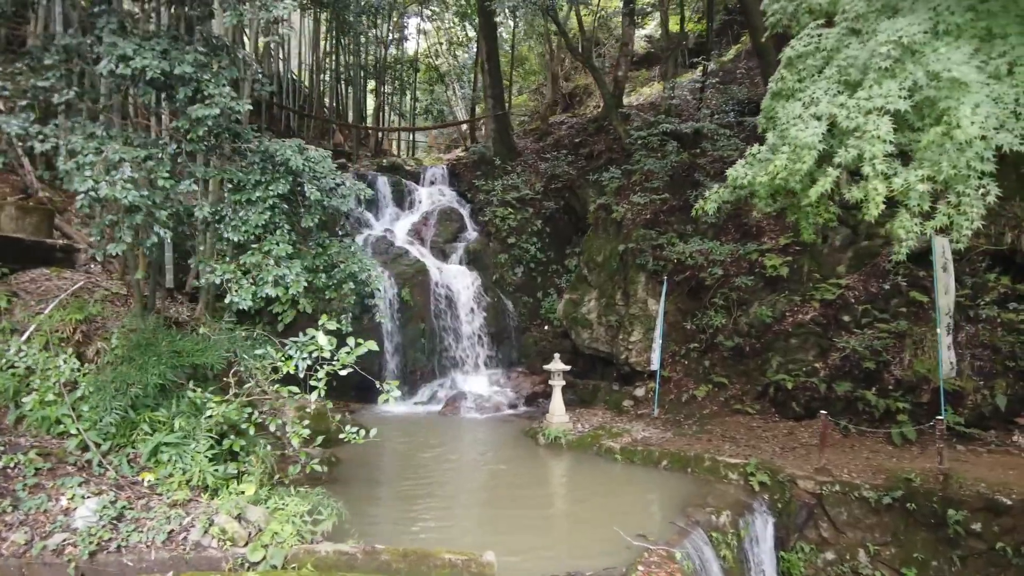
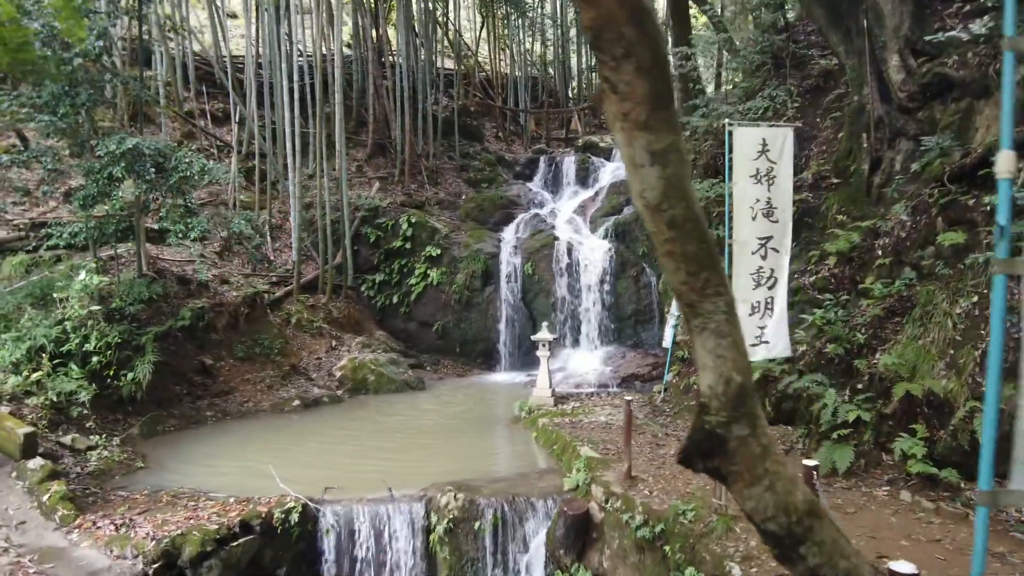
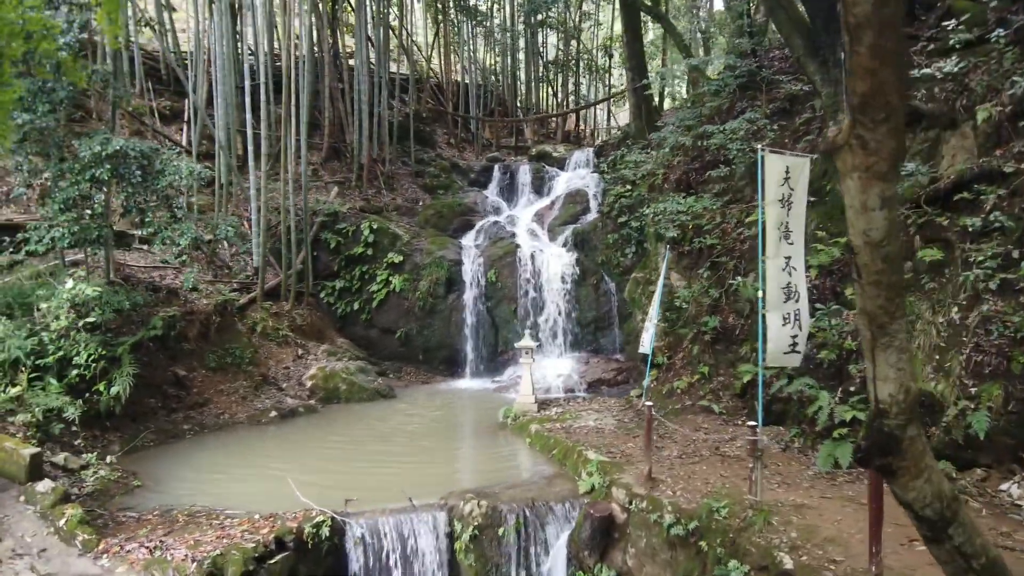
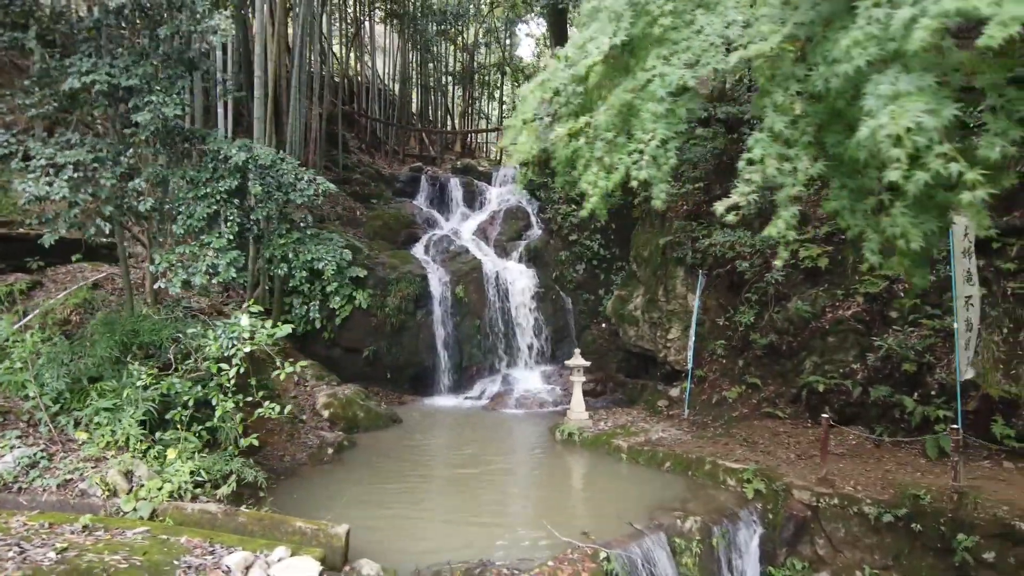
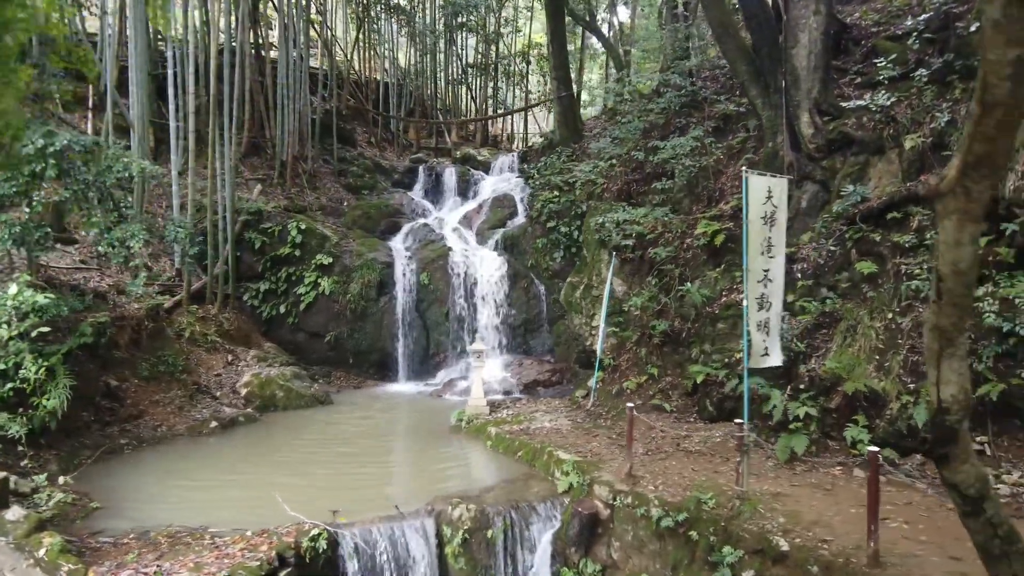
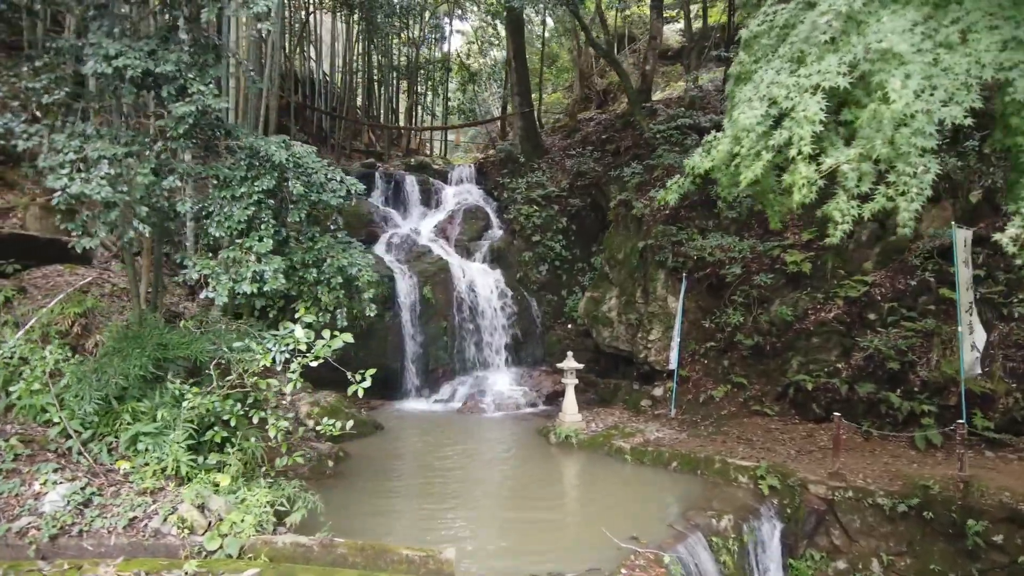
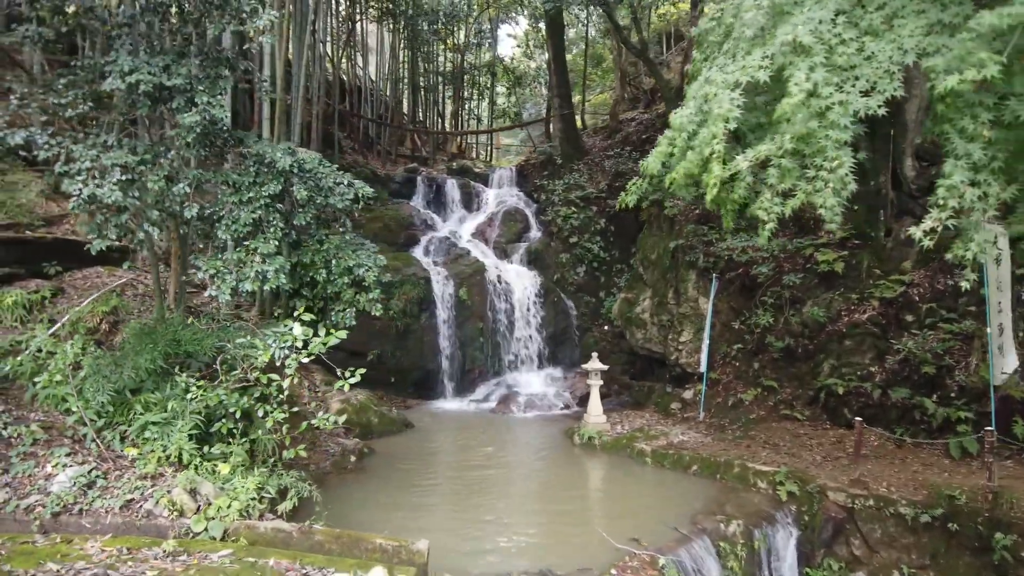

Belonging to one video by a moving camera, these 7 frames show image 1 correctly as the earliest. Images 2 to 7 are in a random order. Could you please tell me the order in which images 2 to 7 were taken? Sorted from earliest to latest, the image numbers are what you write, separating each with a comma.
6, 7, 4, 5, 3, 2
